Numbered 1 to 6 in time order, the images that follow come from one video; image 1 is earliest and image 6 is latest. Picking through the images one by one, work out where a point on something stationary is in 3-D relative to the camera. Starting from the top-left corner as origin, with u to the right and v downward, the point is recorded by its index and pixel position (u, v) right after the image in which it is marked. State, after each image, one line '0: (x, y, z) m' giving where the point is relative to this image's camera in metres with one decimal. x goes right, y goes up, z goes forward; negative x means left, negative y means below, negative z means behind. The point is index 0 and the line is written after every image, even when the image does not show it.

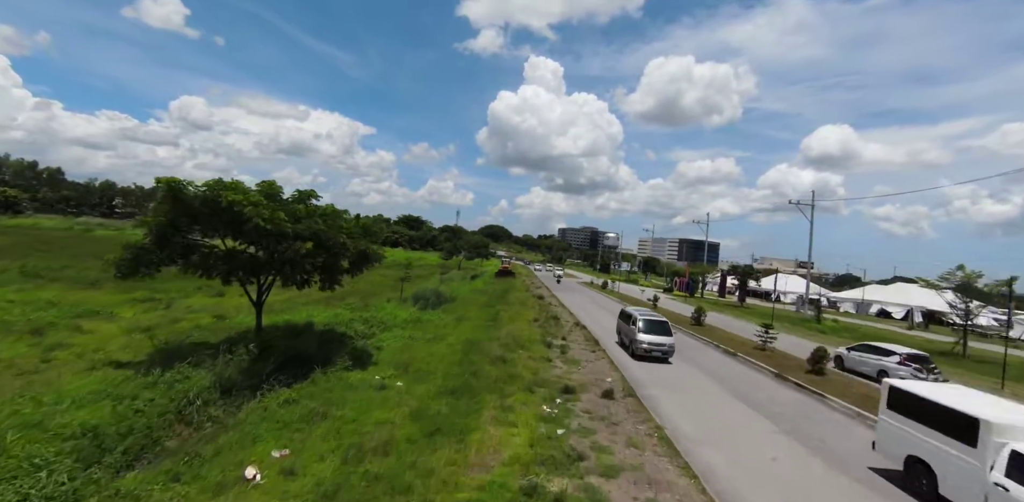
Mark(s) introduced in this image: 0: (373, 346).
0: (-5.2, -3.5, +18.3) m
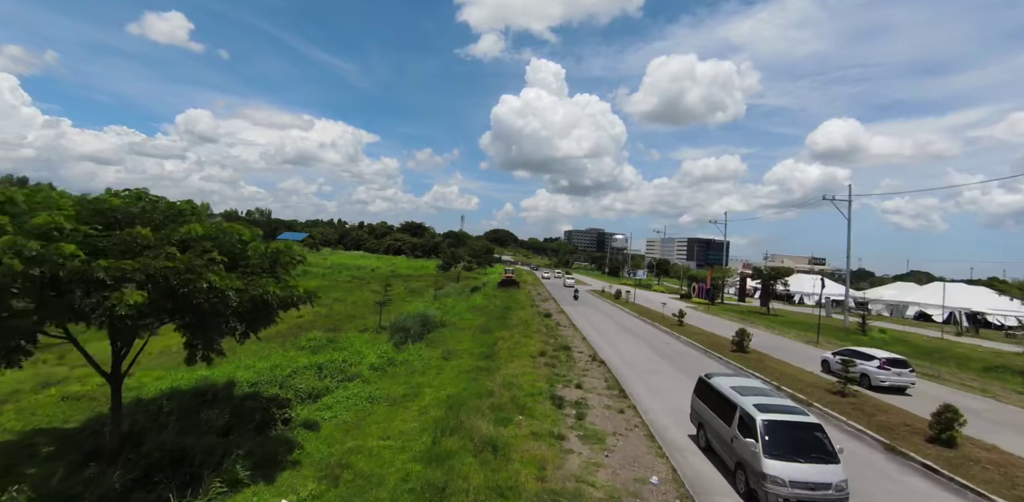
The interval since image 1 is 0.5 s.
0: (-5.3, -4.4, +12.9) m
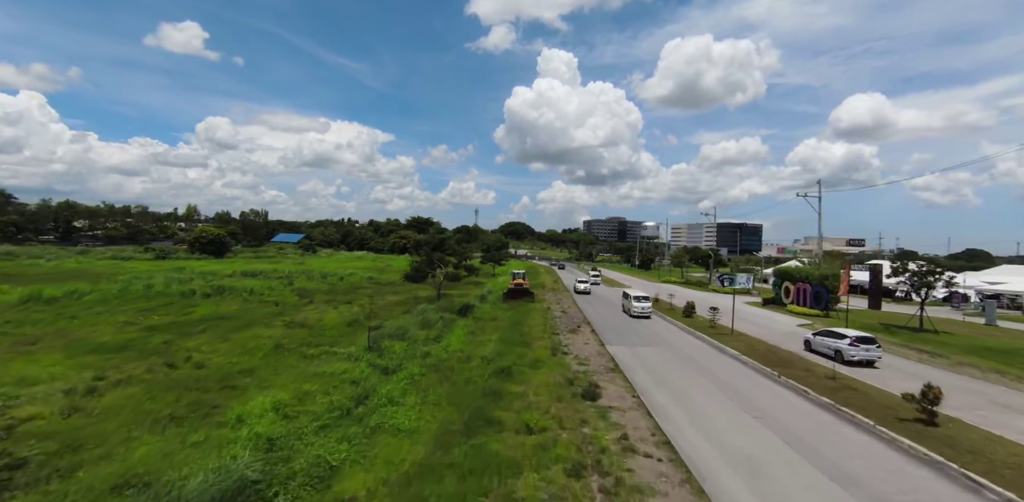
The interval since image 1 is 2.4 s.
0: (-6.3, -5.0, -7.2) m
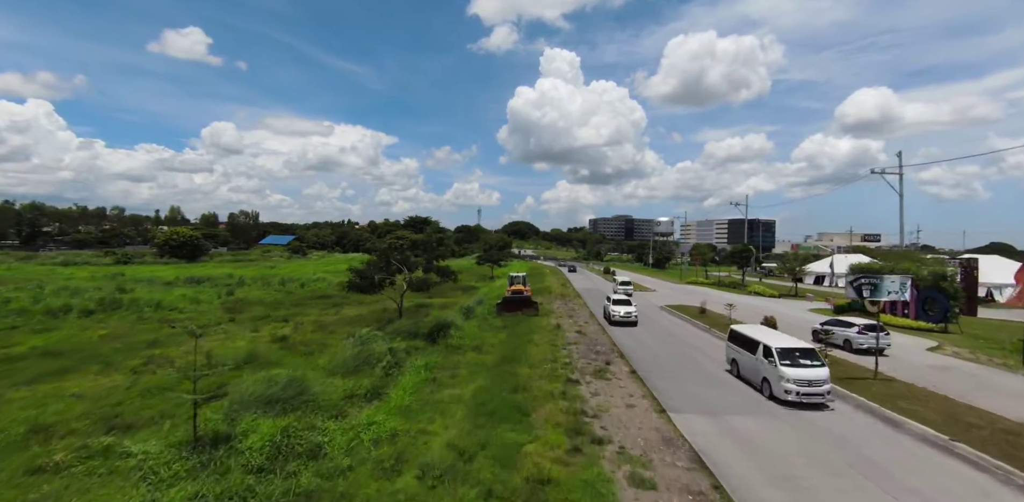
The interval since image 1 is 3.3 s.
0: (-7.0, -4.7, -18.4) m
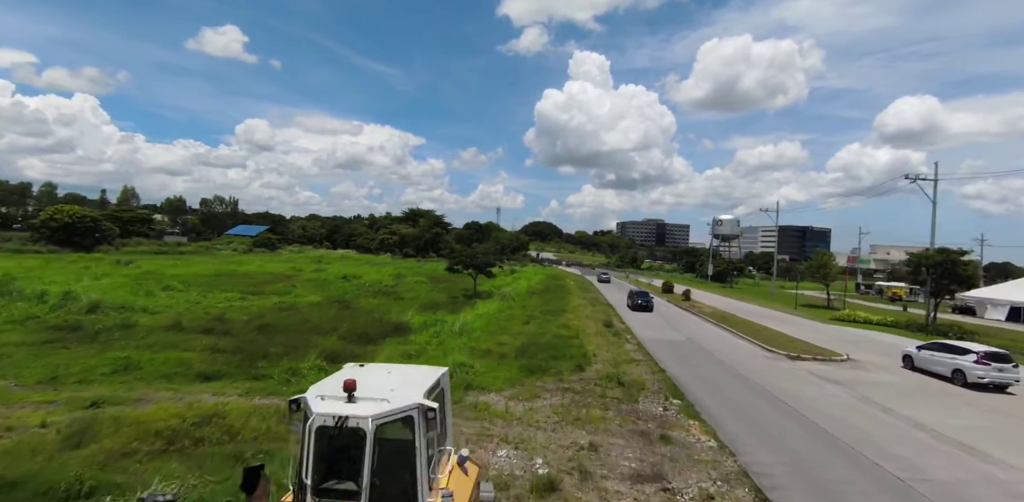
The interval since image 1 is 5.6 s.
0: (-11.4, -3.7, -49.1) m
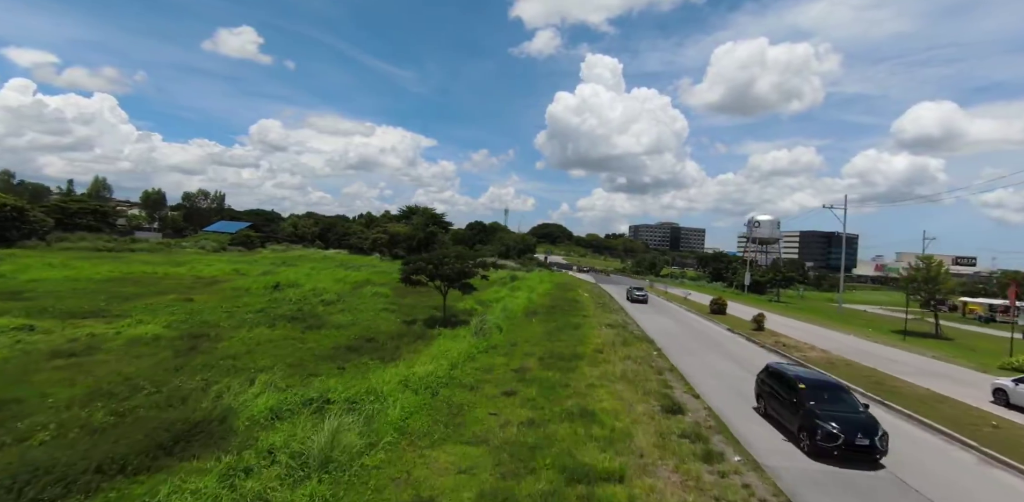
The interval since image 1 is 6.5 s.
0: (-13.8, -3.2, -62.0) m
